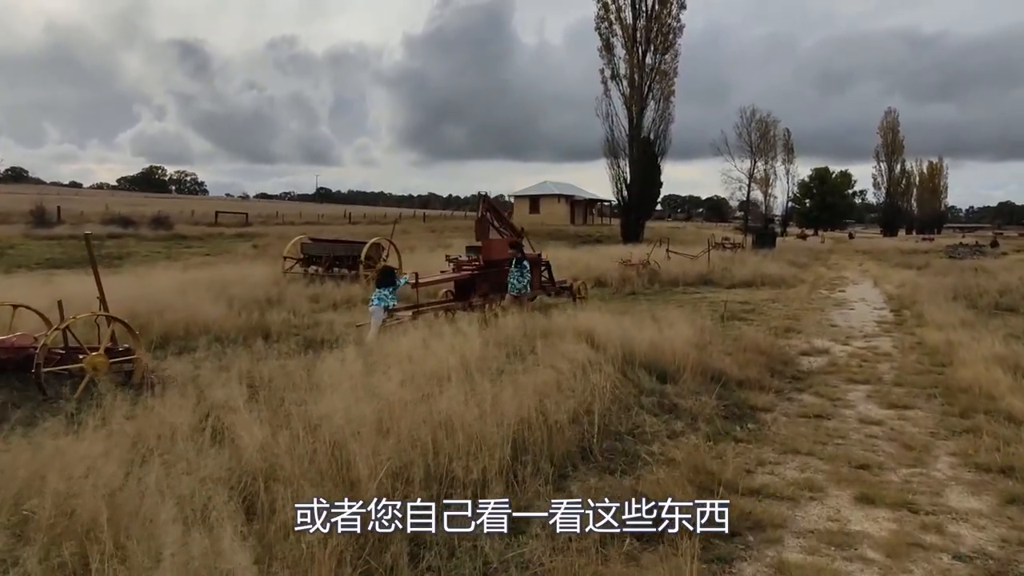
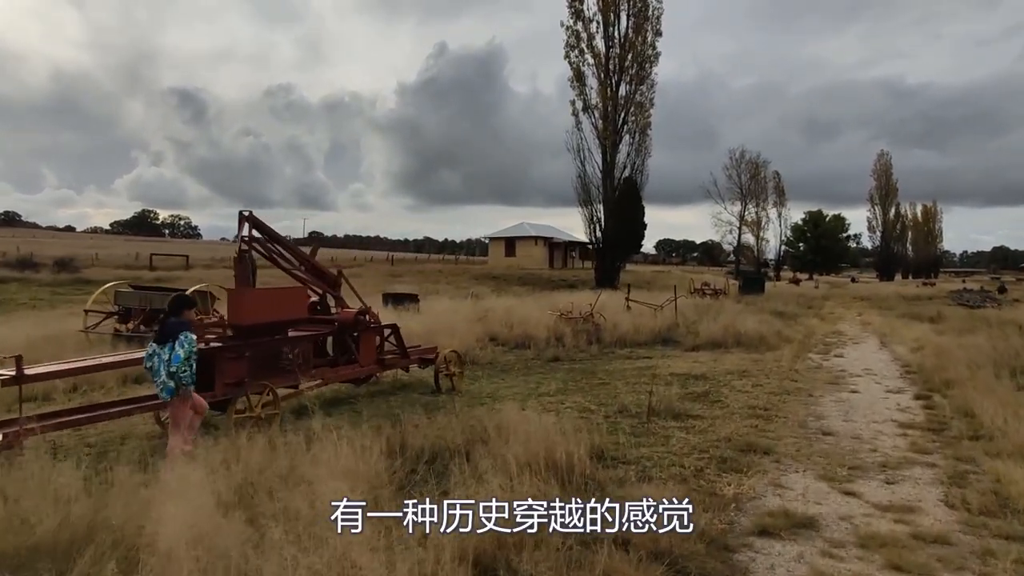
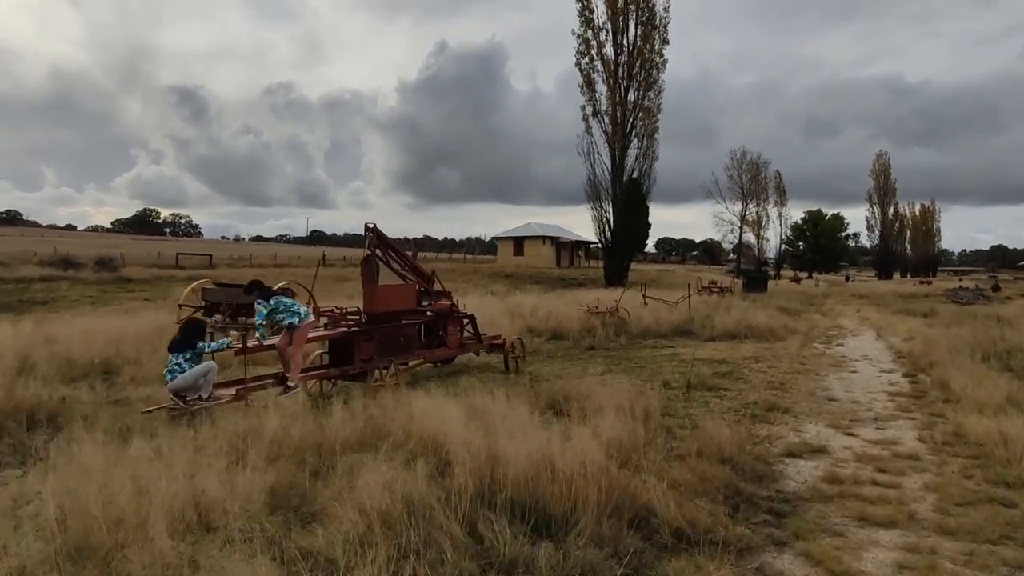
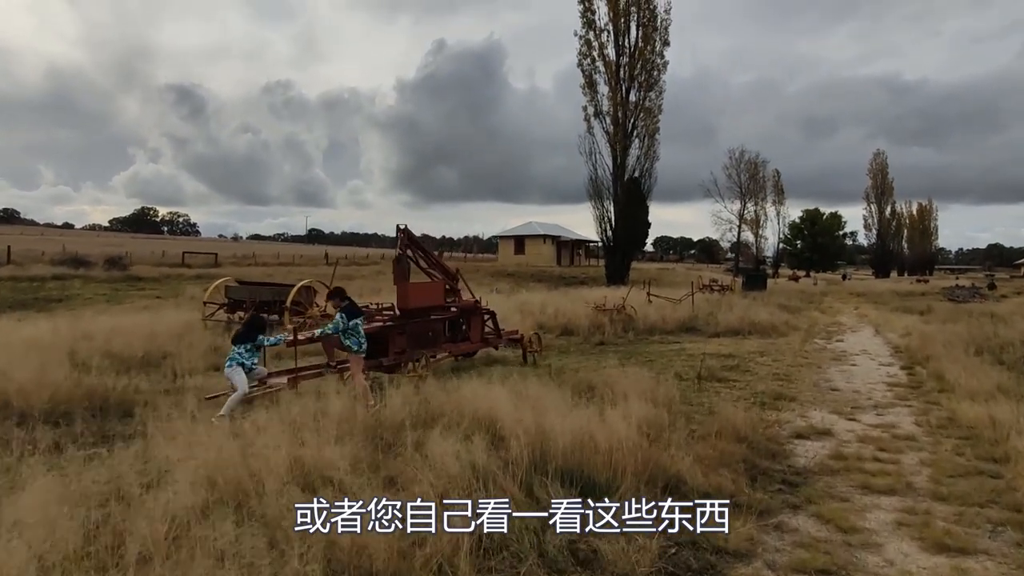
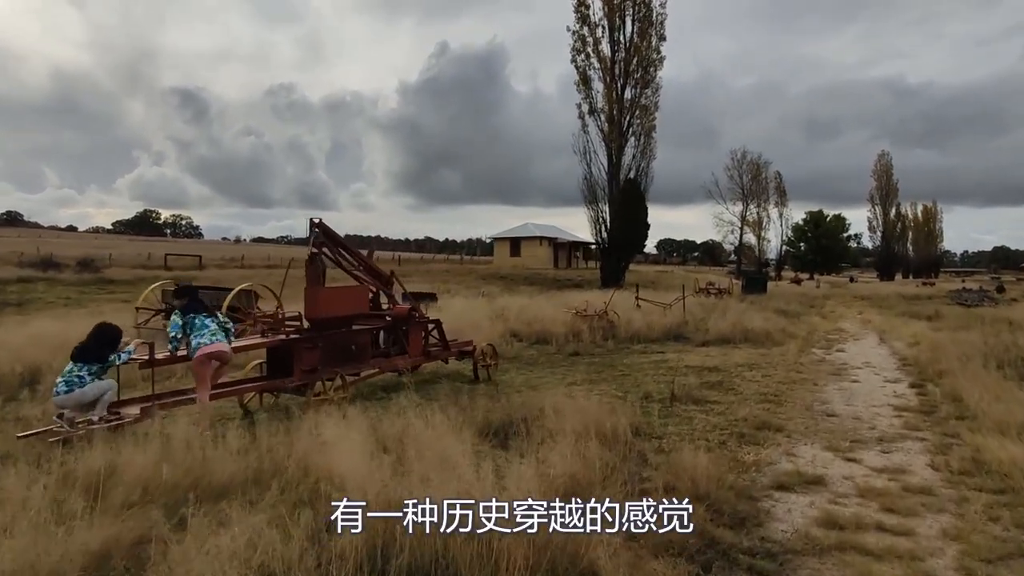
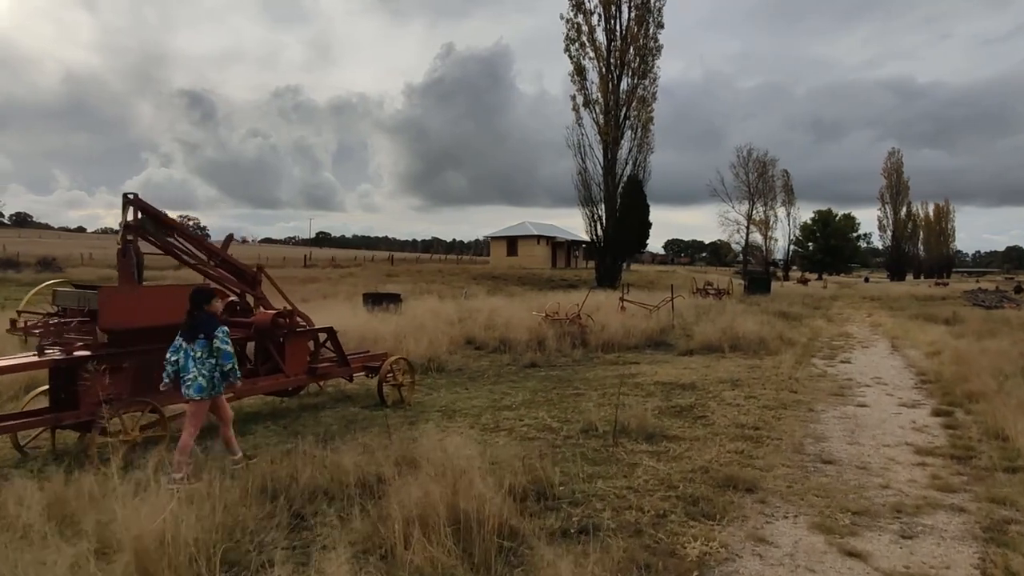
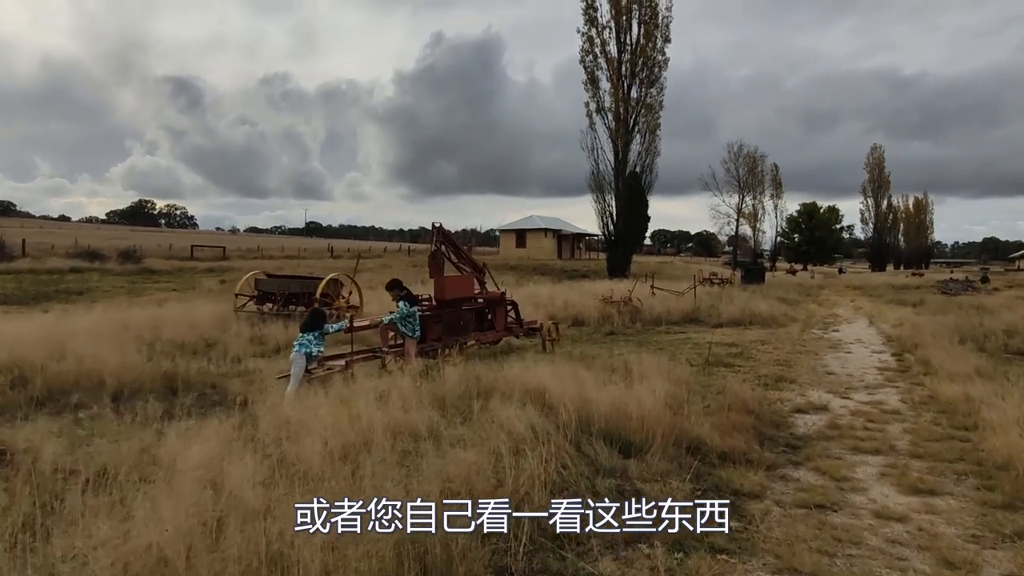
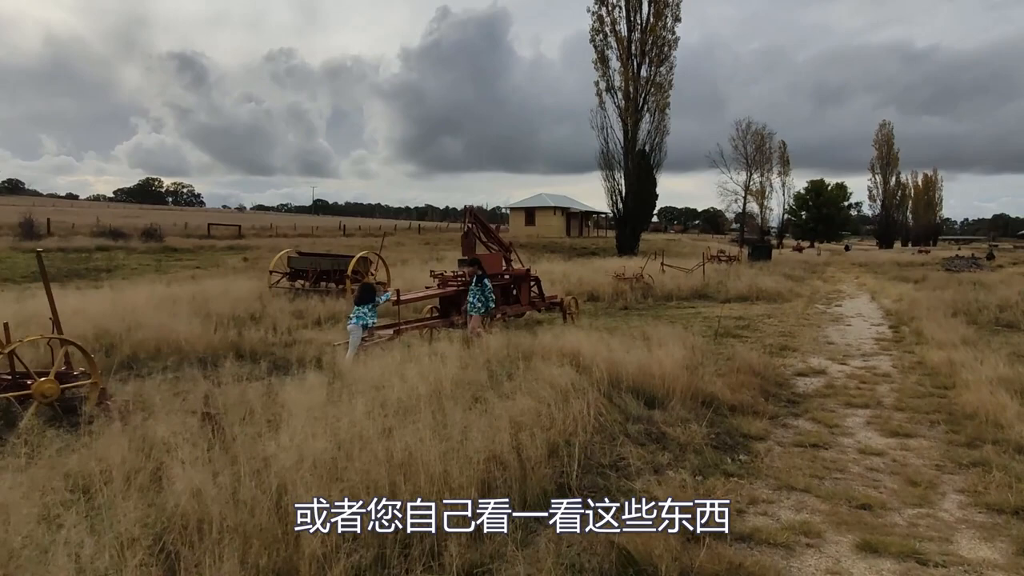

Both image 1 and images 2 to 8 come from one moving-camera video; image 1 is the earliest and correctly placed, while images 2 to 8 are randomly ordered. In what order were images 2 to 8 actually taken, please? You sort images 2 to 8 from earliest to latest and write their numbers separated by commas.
8, 7, 4, 3, 5, 2, 6
